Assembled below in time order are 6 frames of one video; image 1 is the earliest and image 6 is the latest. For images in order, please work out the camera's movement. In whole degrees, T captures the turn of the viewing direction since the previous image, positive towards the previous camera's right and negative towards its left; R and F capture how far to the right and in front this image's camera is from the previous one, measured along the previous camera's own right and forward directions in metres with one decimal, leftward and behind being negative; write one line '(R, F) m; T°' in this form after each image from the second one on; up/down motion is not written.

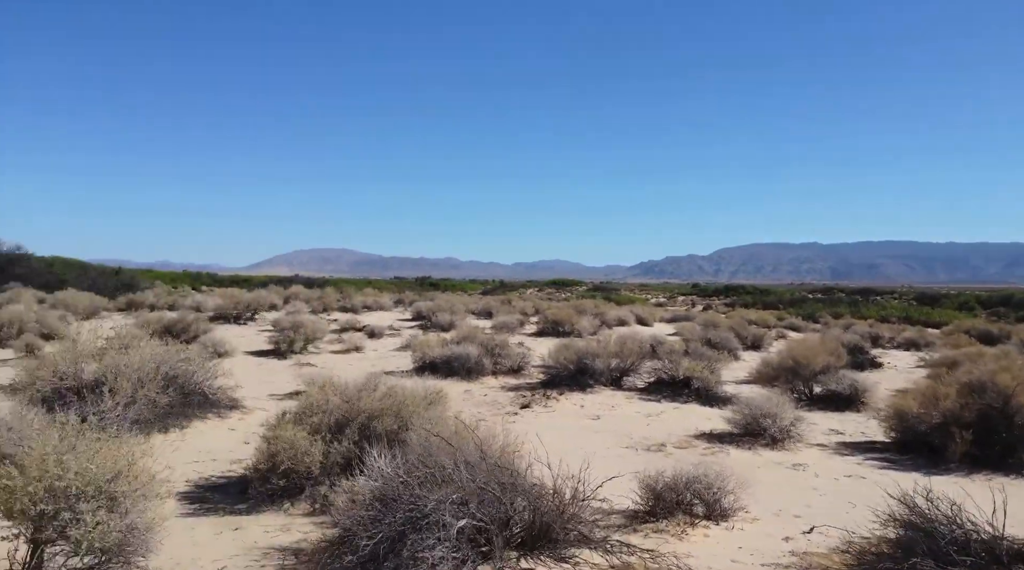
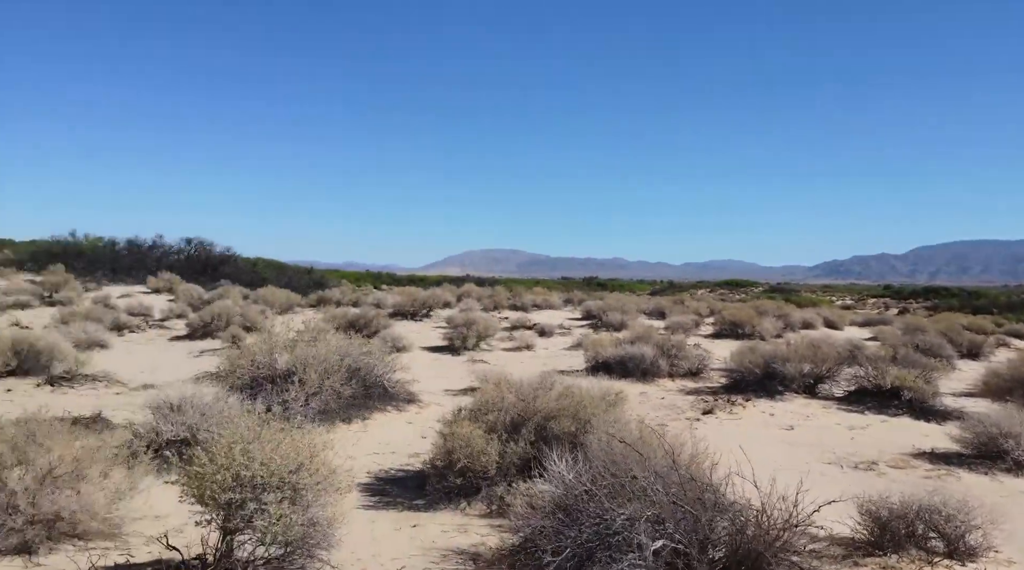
(-0.1, +0.3) m; -12°
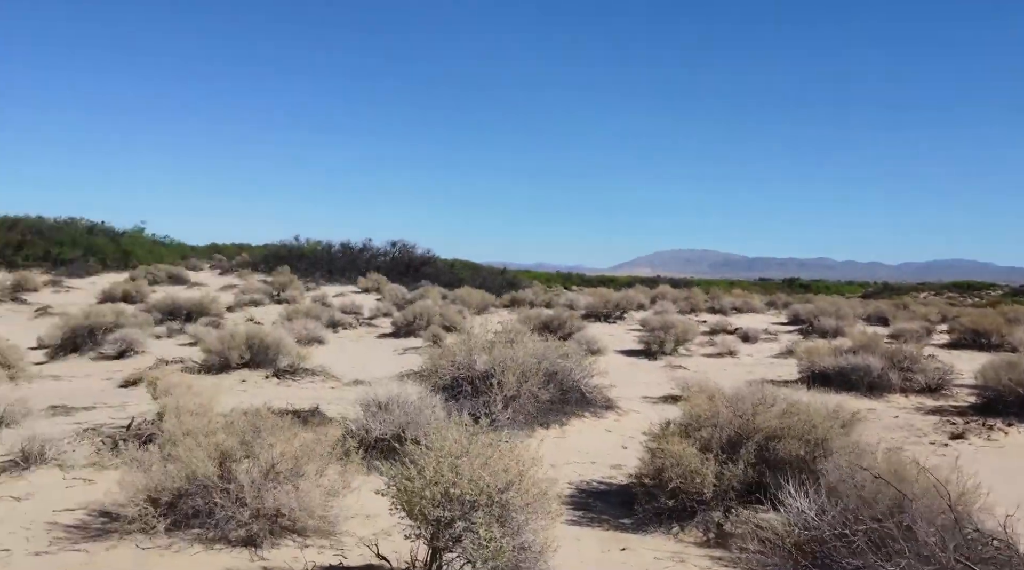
(-0.1, +0.3) m; -14°
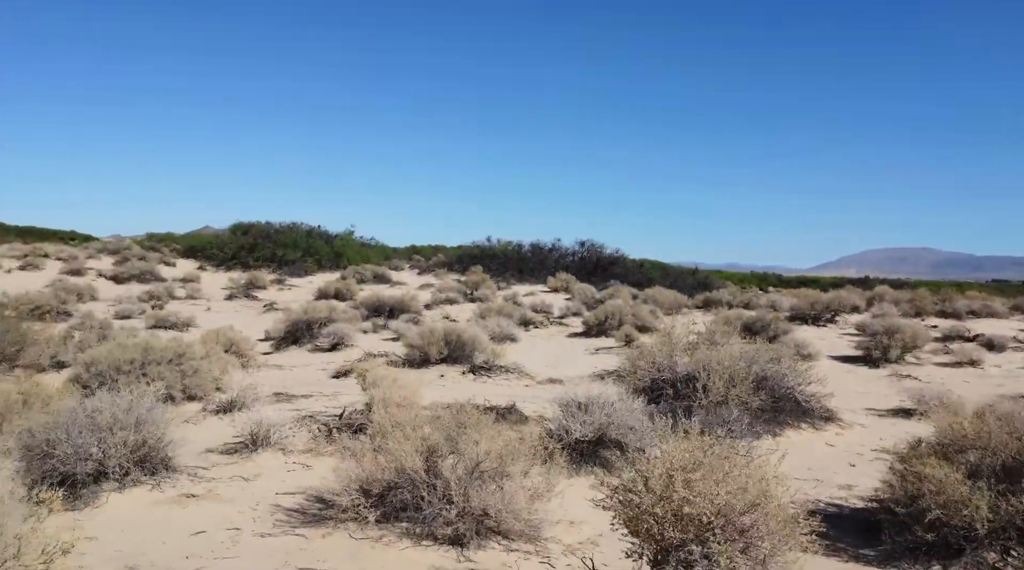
(-0.2, +0.3) m; -14°
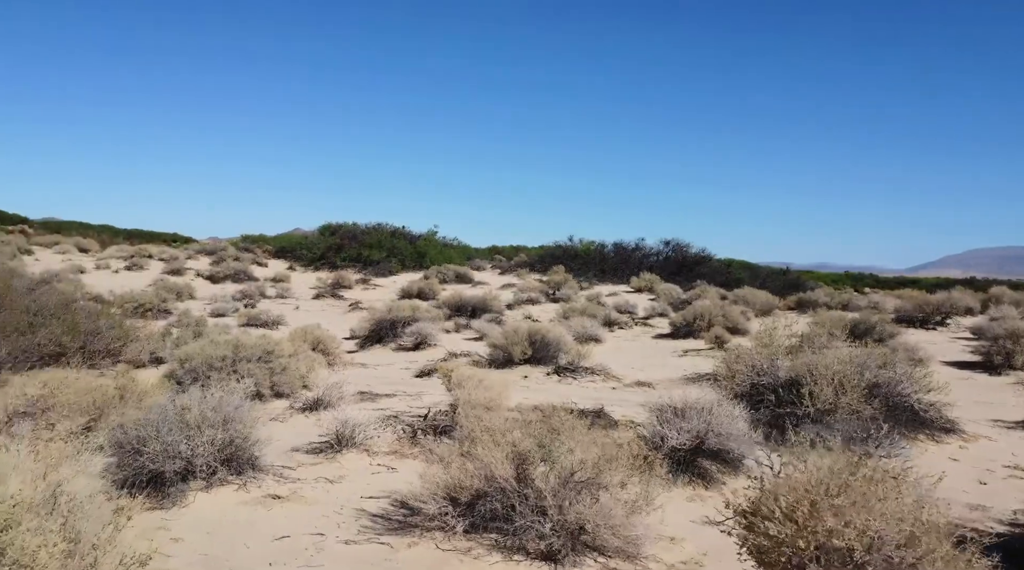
(-0.1, +0.3) m; -6°
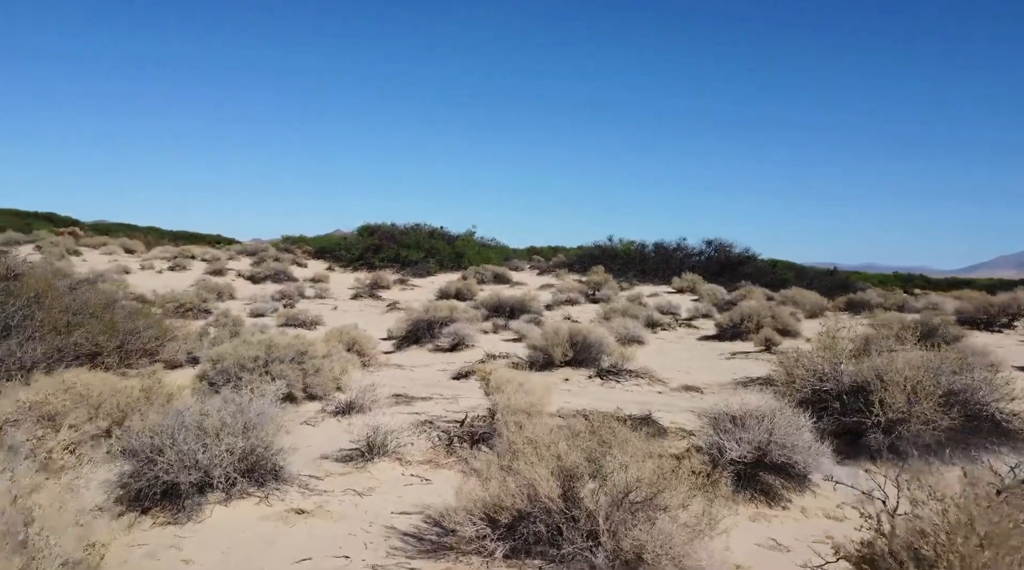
(0.0, +0.5) m; -3°
